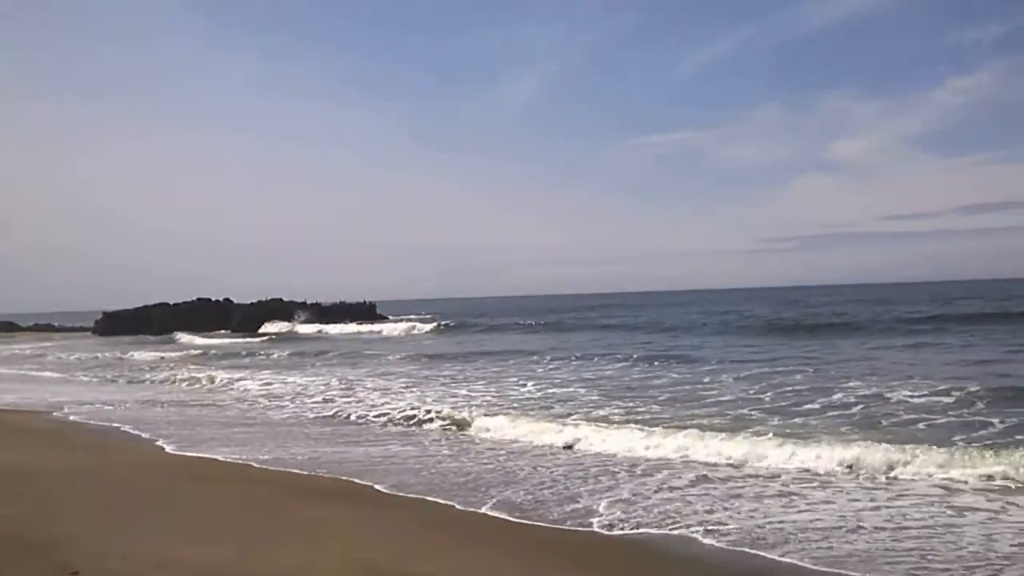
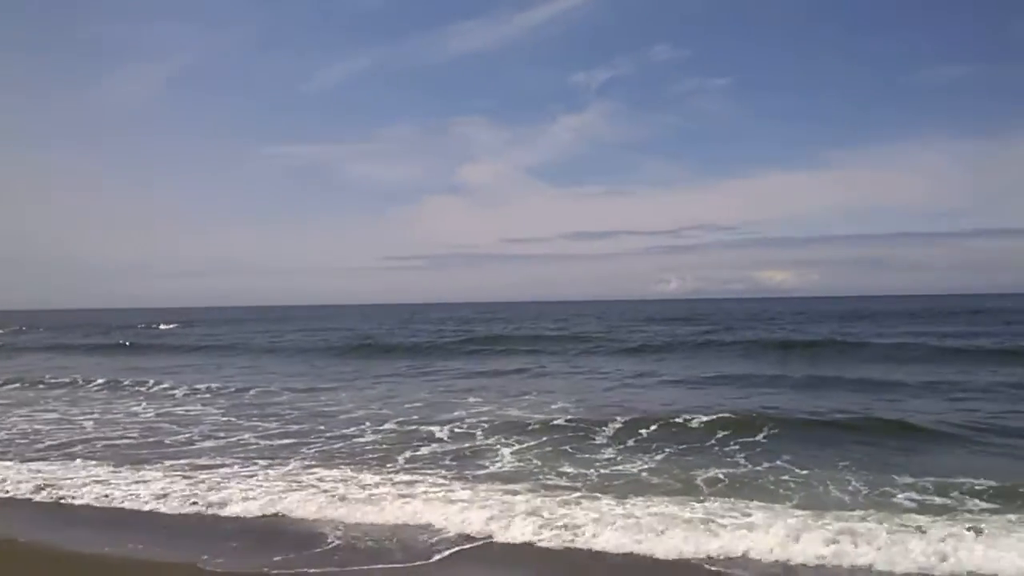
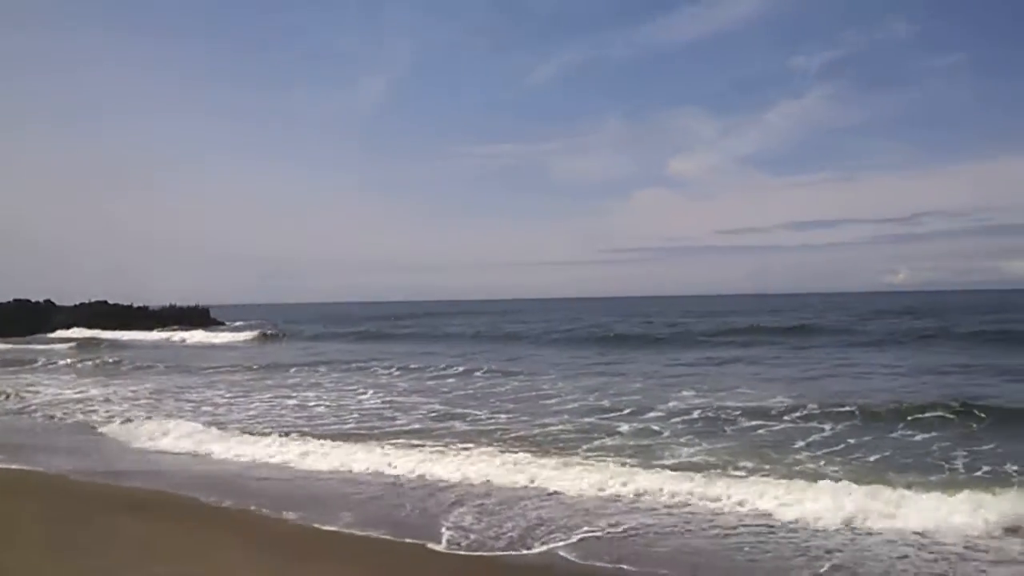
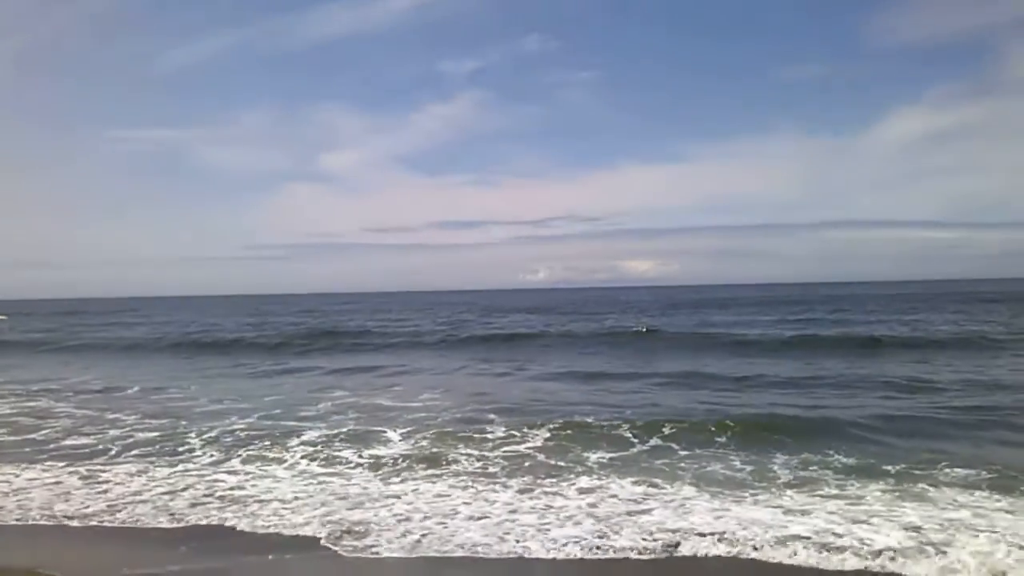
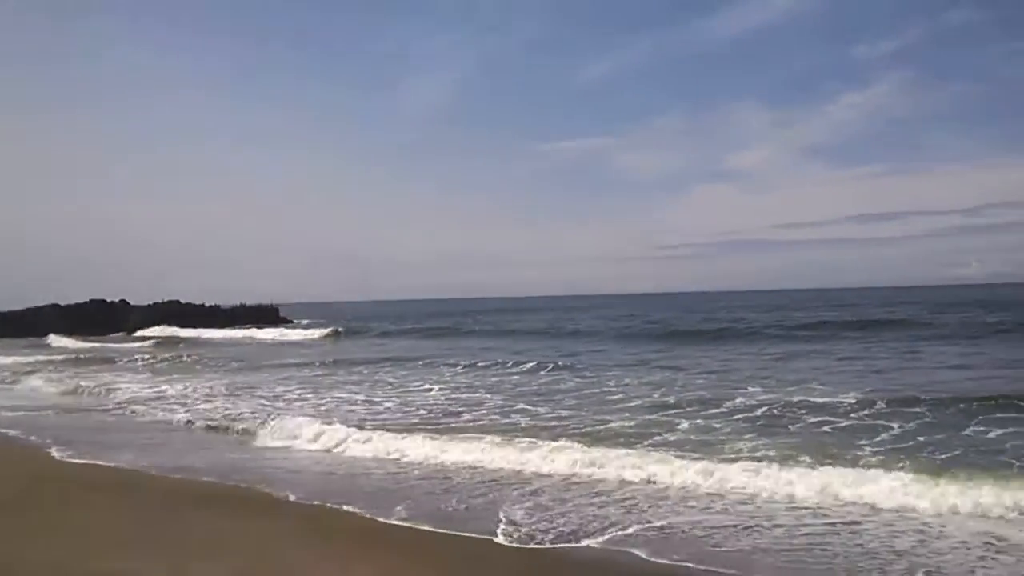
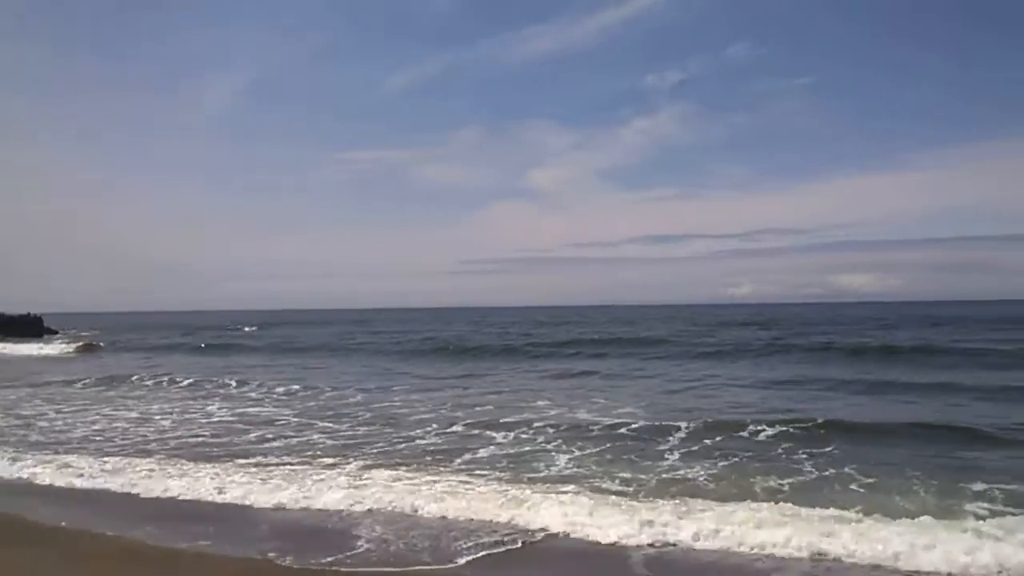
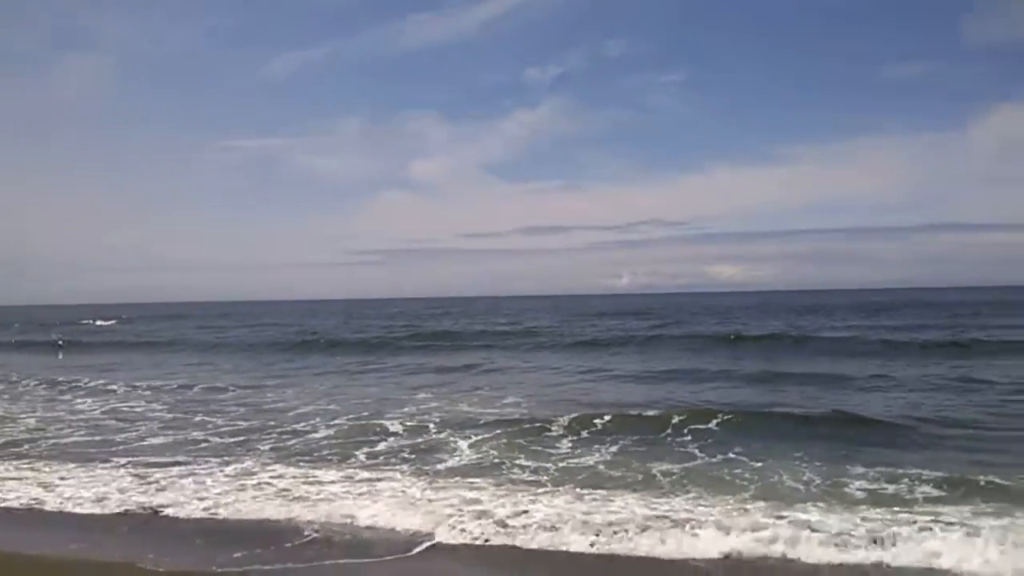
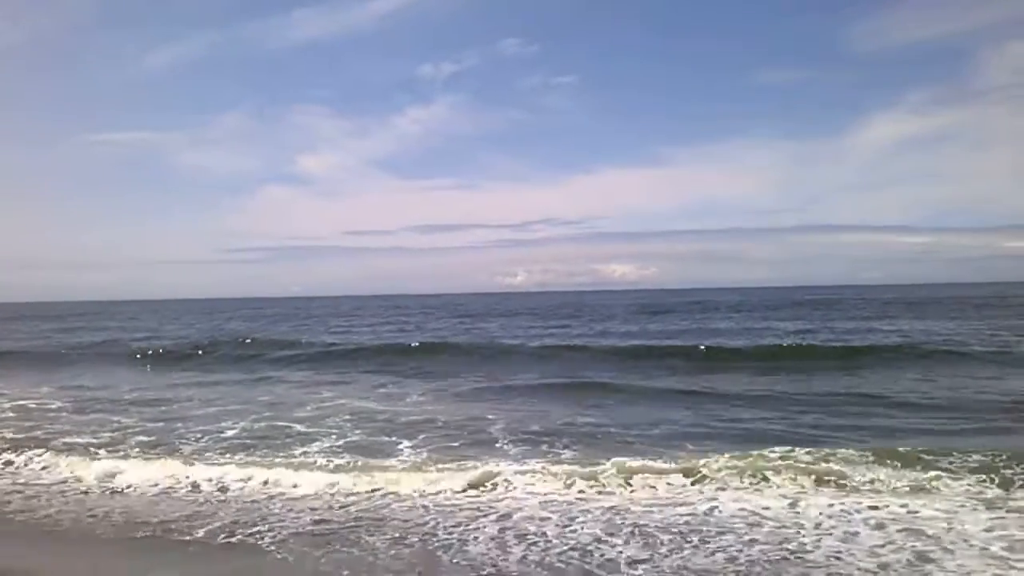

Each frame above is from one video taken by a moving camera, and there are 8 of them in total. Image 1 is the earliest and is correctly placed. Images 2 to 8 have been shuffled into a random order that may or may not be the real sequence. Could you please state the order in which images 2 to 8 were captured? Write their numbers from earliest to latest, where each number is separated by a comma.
5, 3, 6, 2, 7, 4, 8
